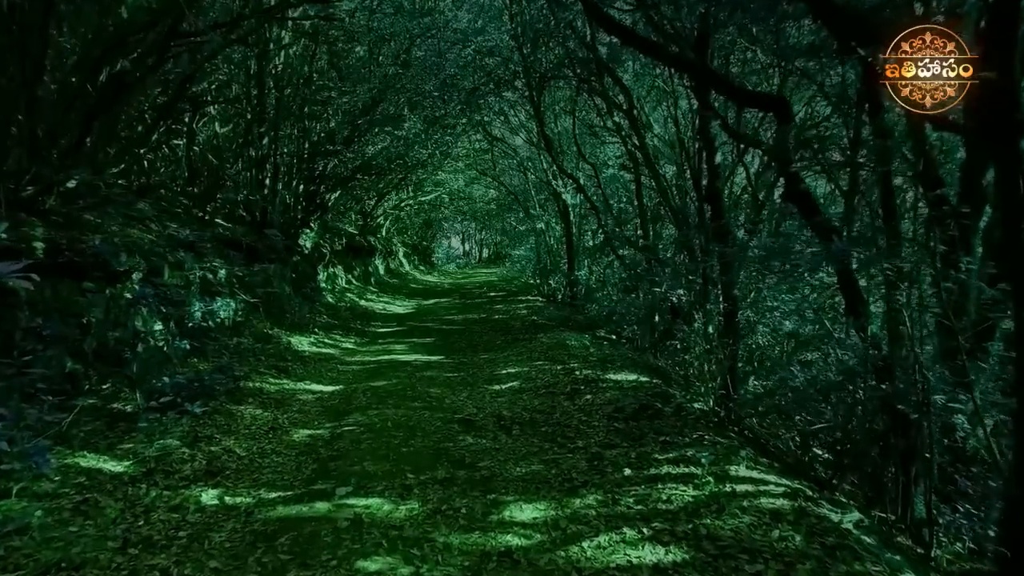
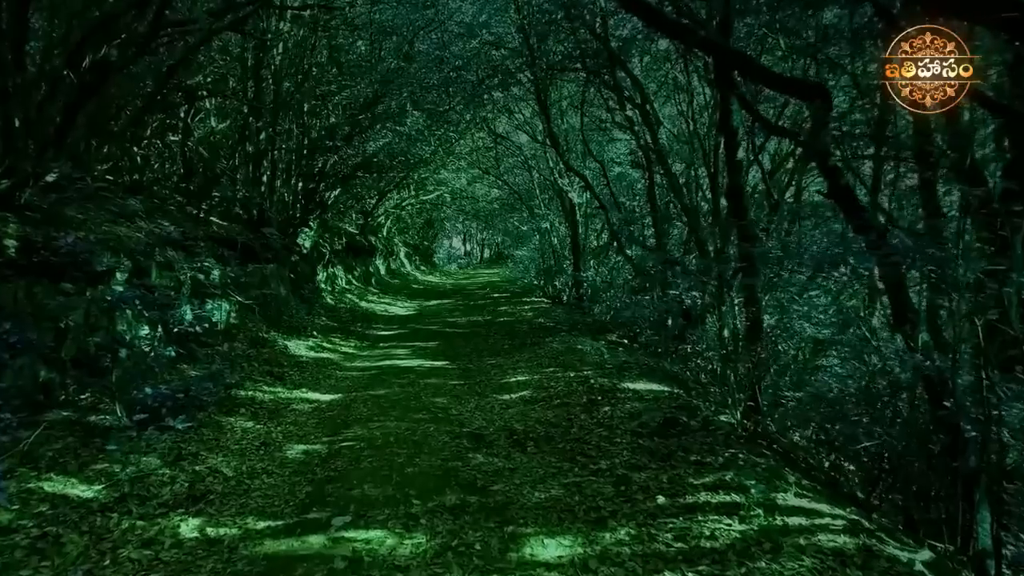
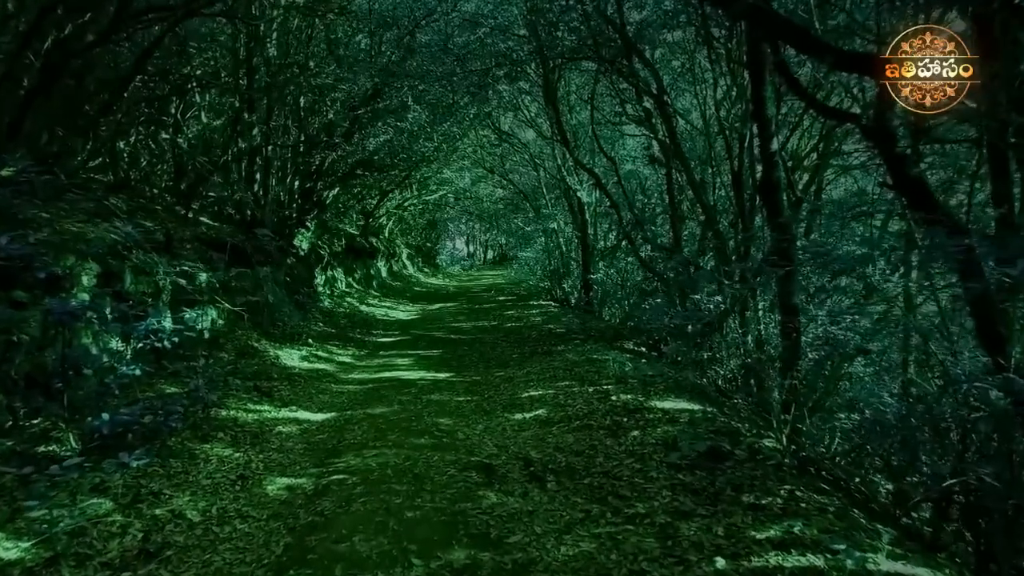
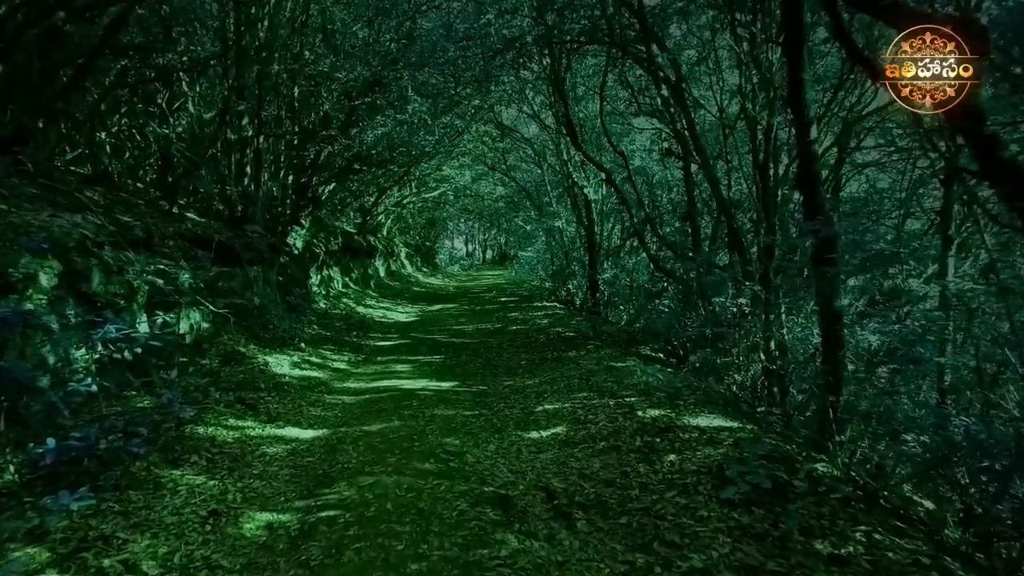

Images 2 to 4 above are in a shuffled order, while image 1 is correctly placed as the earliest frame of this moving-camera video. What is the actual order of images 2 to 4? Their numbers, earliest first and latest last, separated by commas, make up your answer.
2, 3, 4
